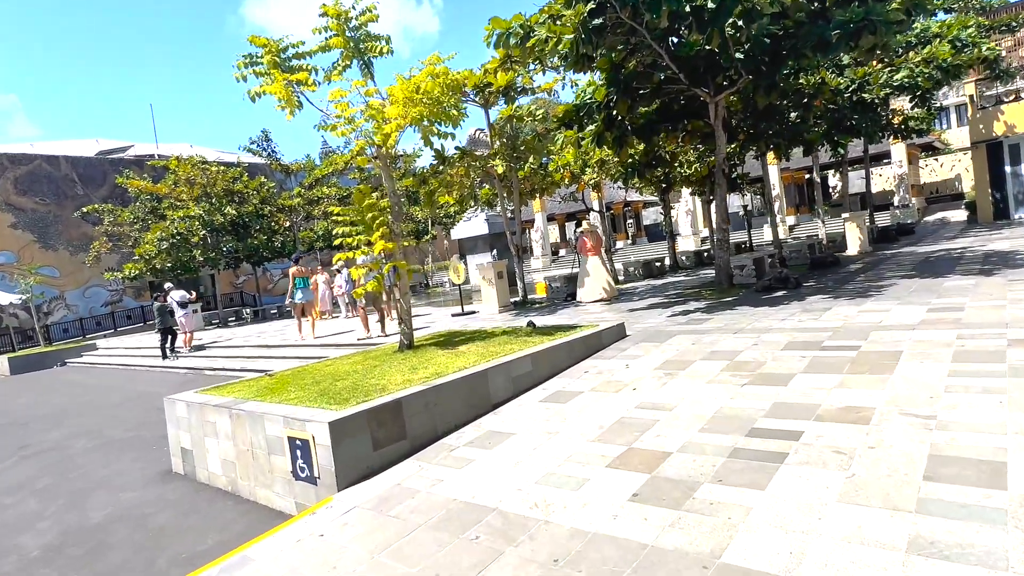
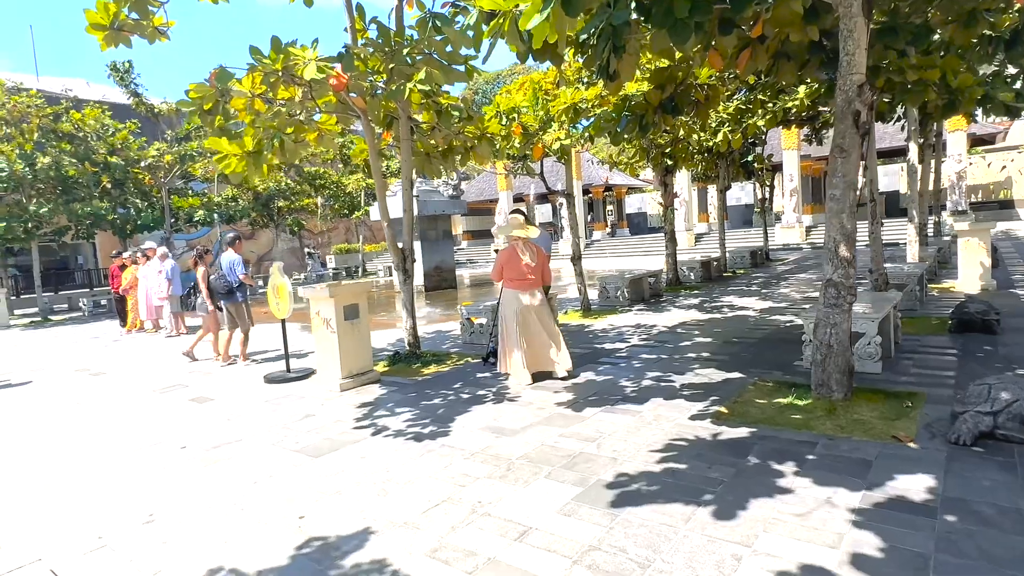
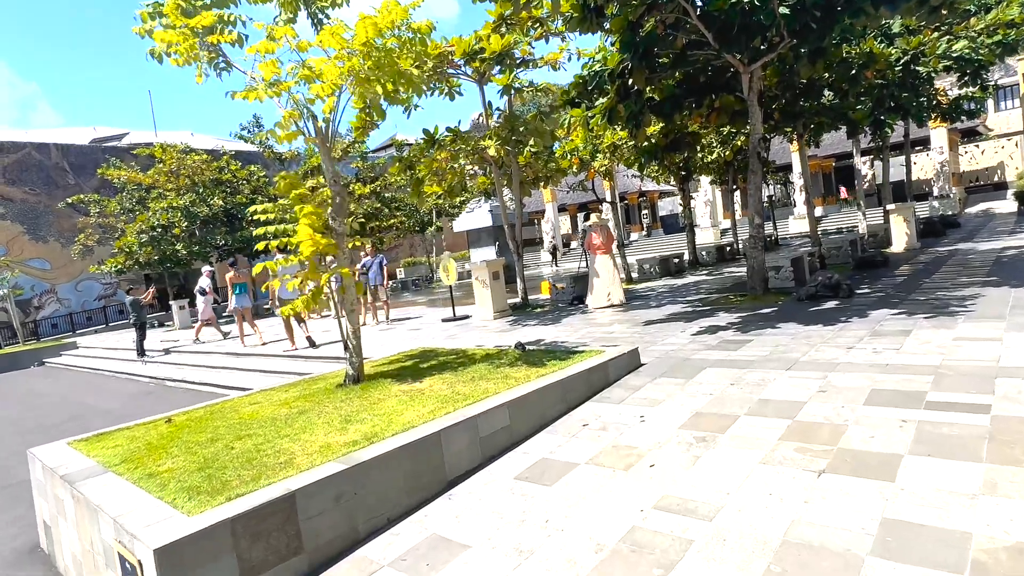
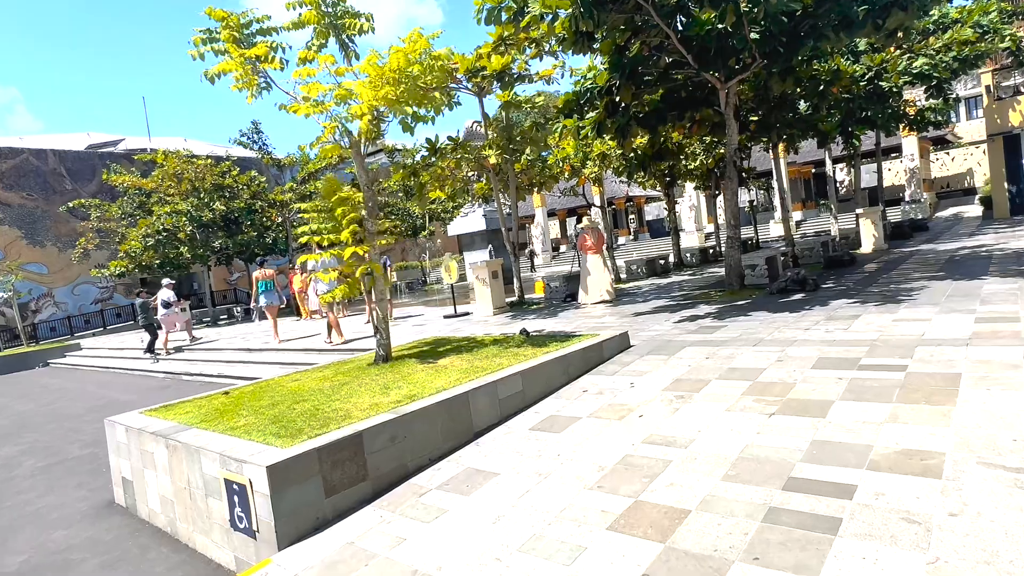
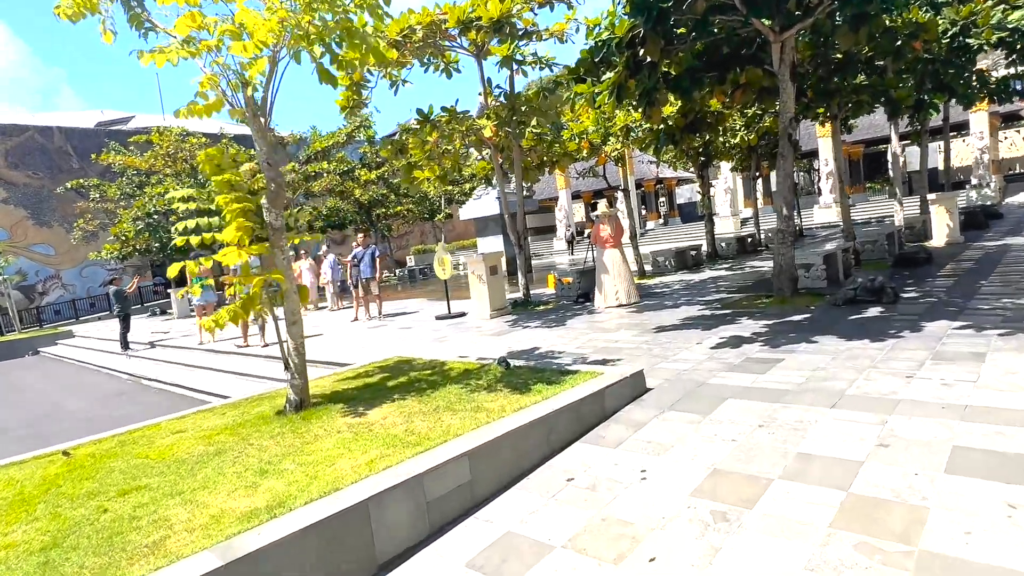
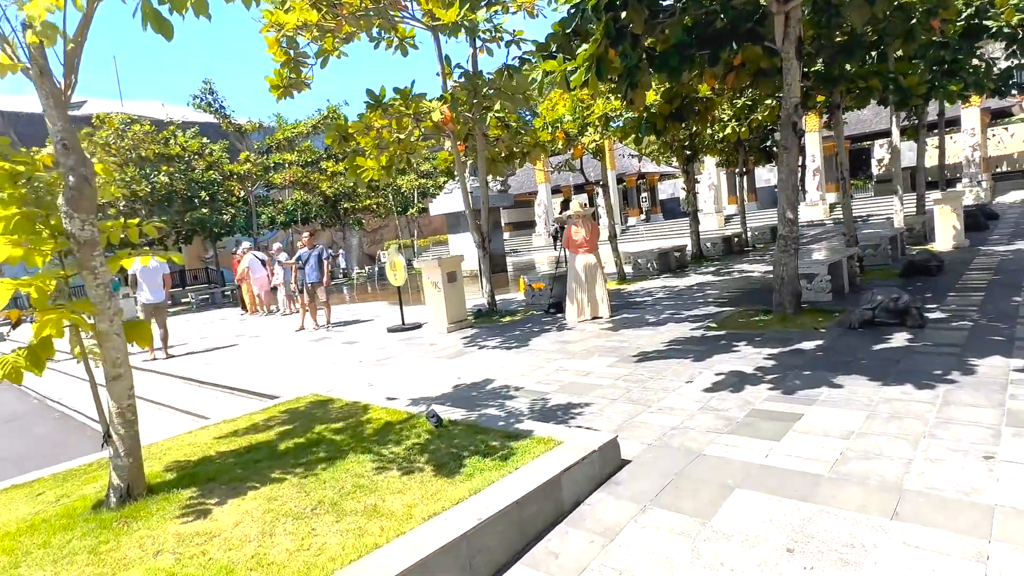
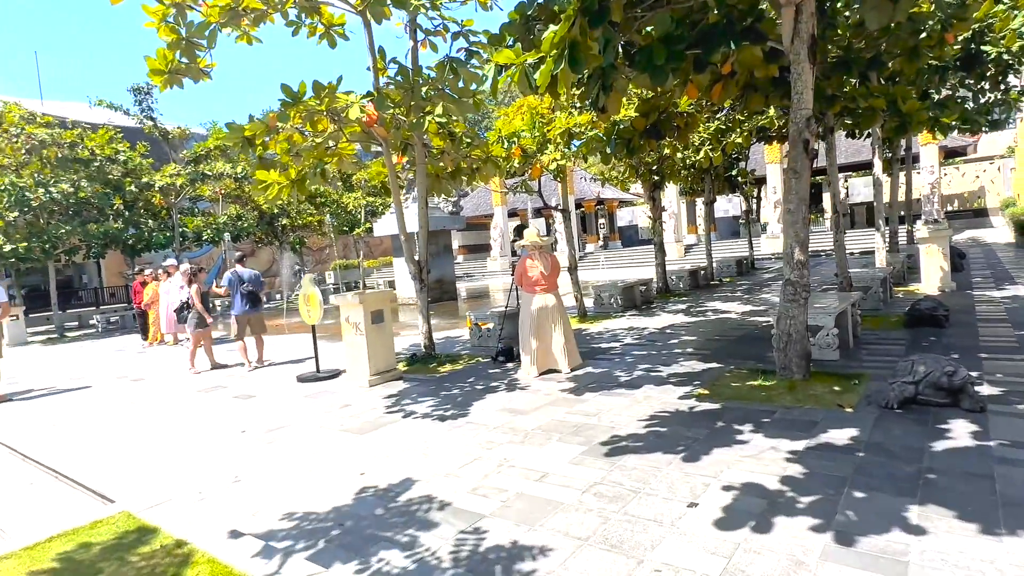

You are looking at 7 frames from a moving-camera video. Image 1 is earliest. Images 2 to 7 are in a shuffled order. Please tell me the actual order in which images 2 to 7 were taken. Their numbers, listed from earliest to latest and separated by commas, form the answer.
4, 3, 5, 6, 7, 2
